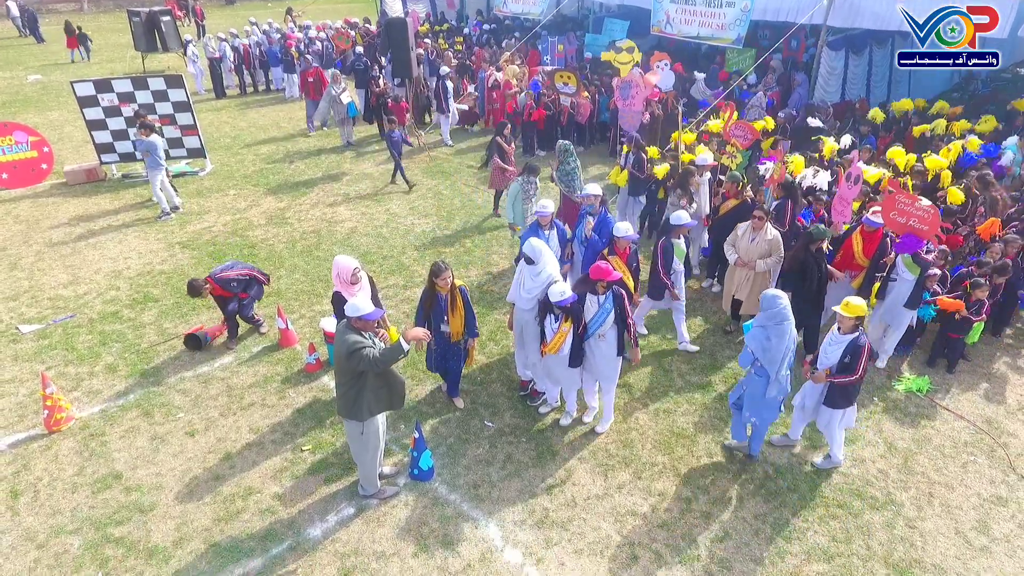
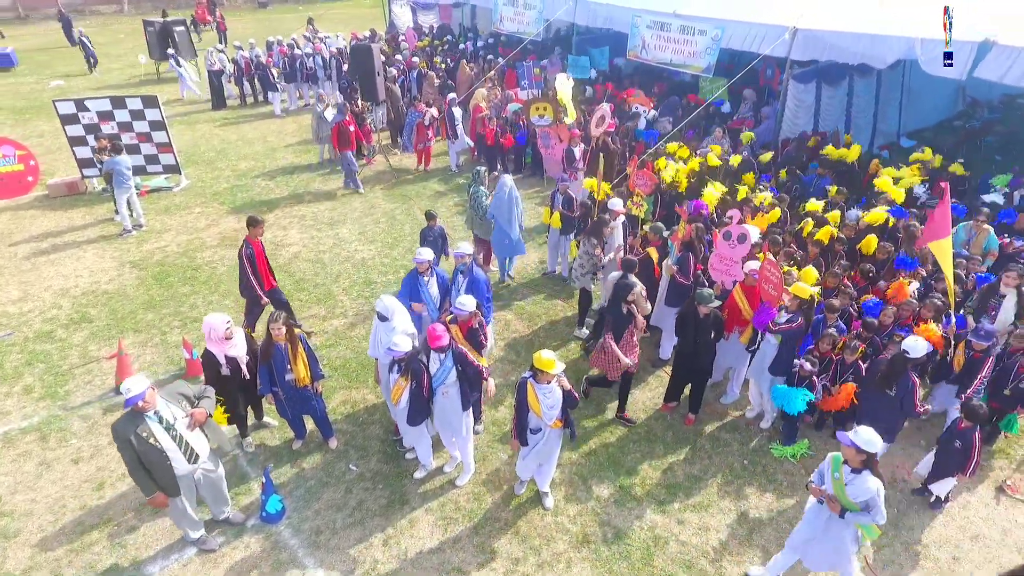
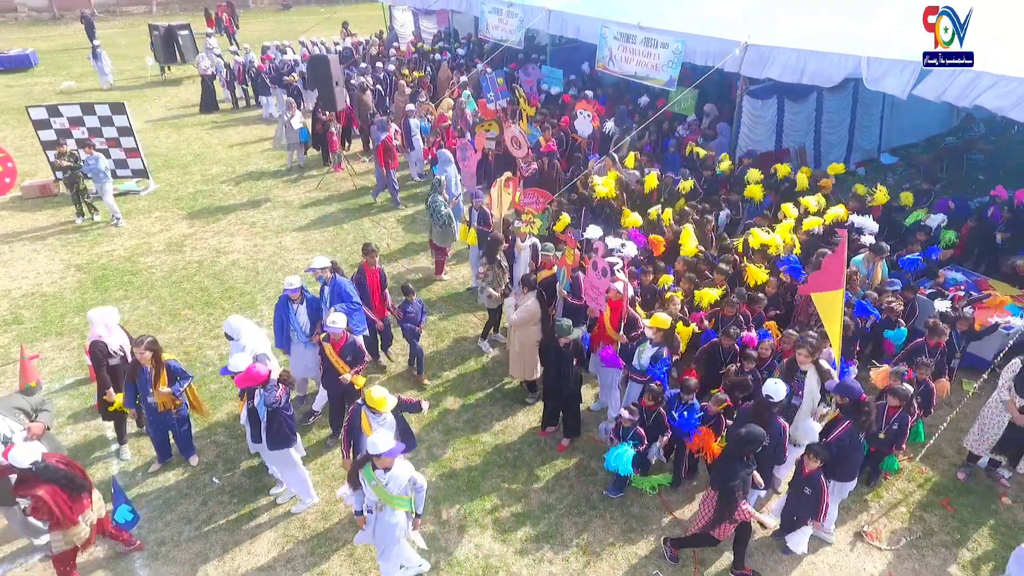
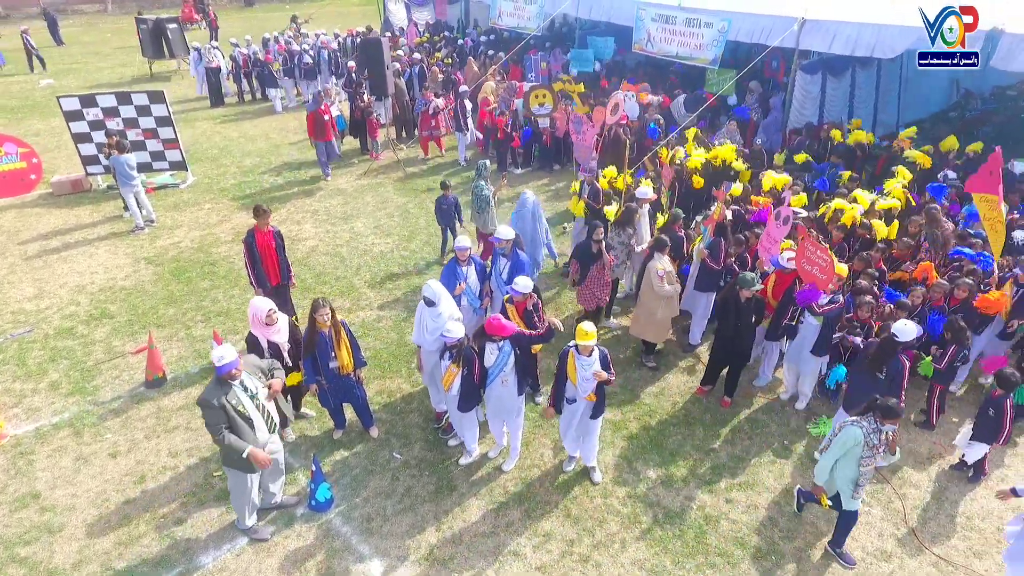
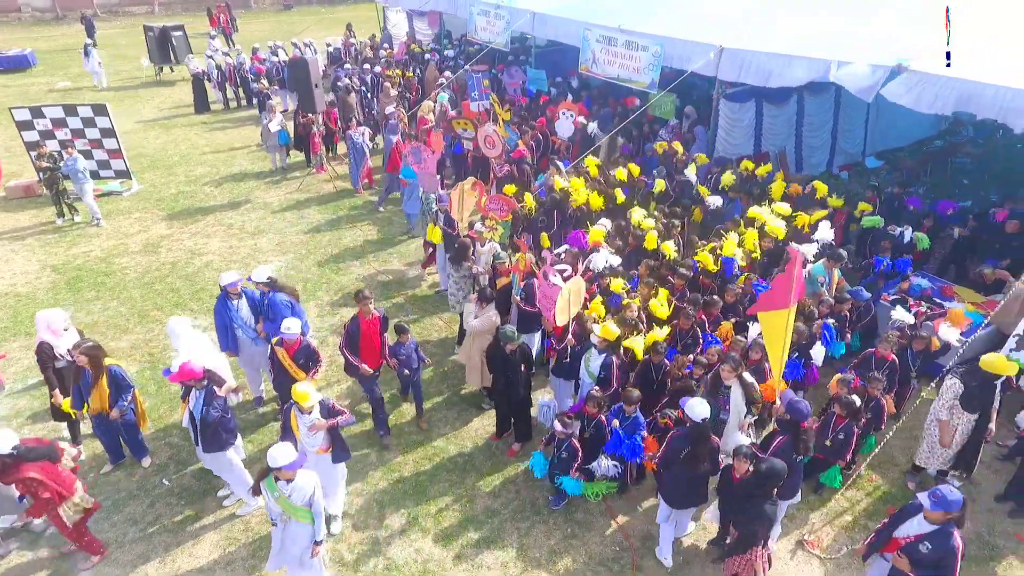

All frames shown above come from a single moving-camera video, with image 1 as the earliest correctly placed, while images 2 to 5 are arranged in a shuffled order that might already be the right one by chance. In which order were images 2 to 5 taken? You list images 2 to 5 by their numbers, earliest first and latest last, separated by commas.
4, 2, 3, 5
